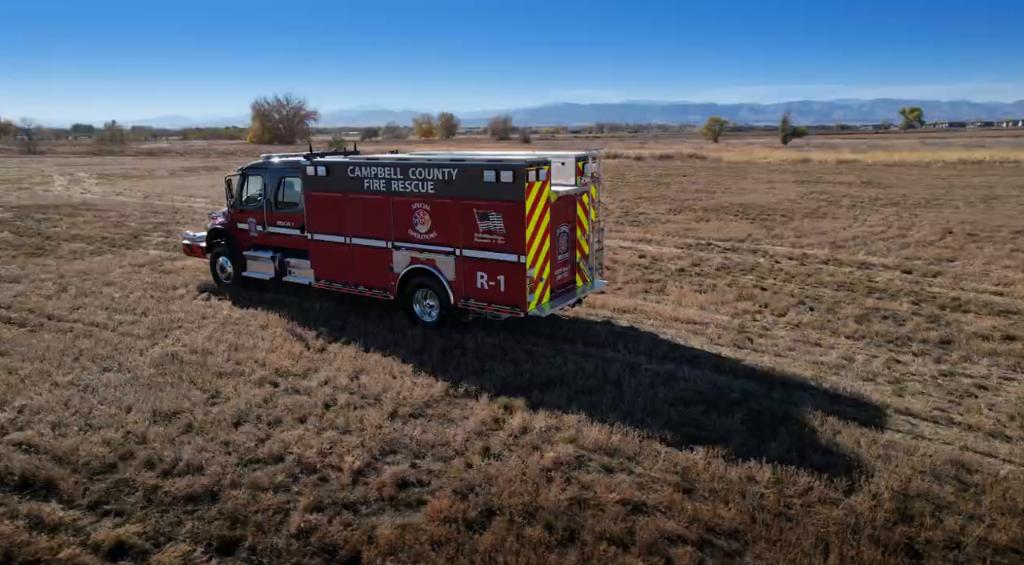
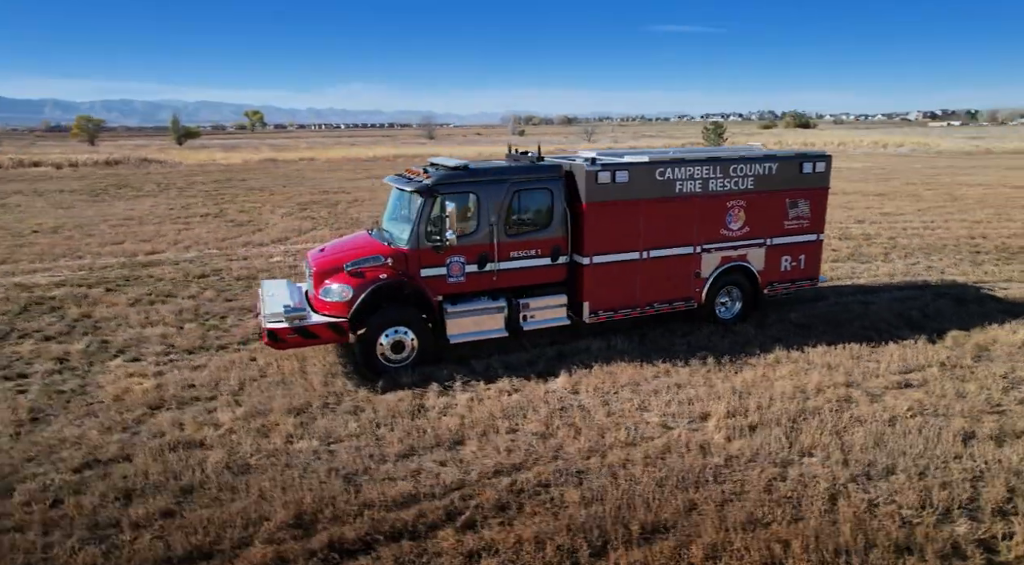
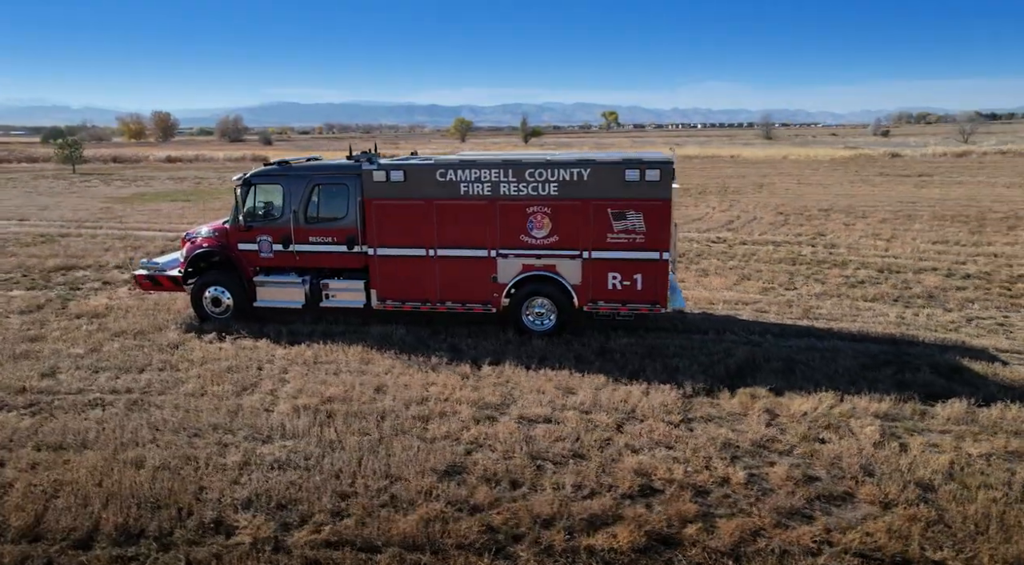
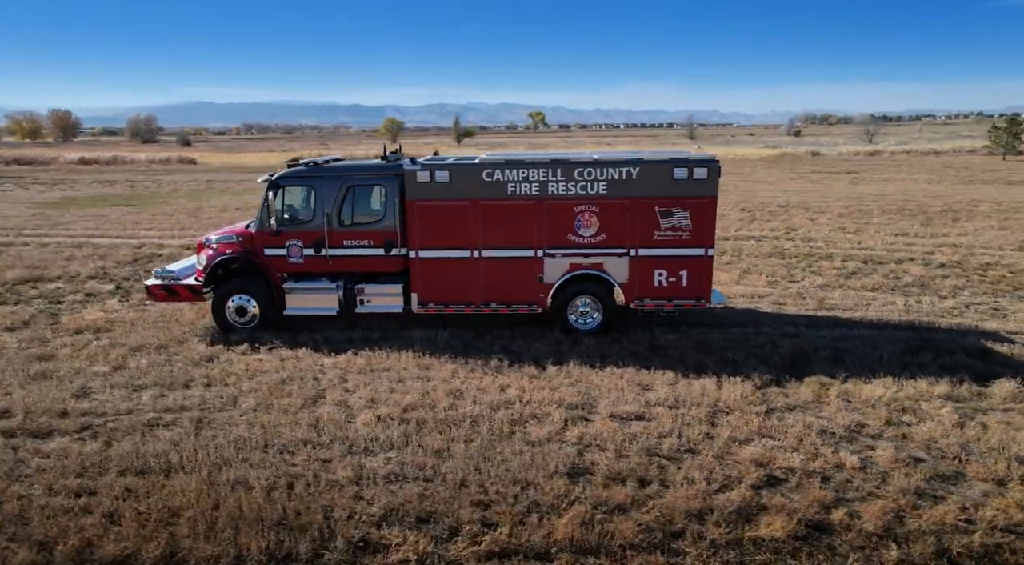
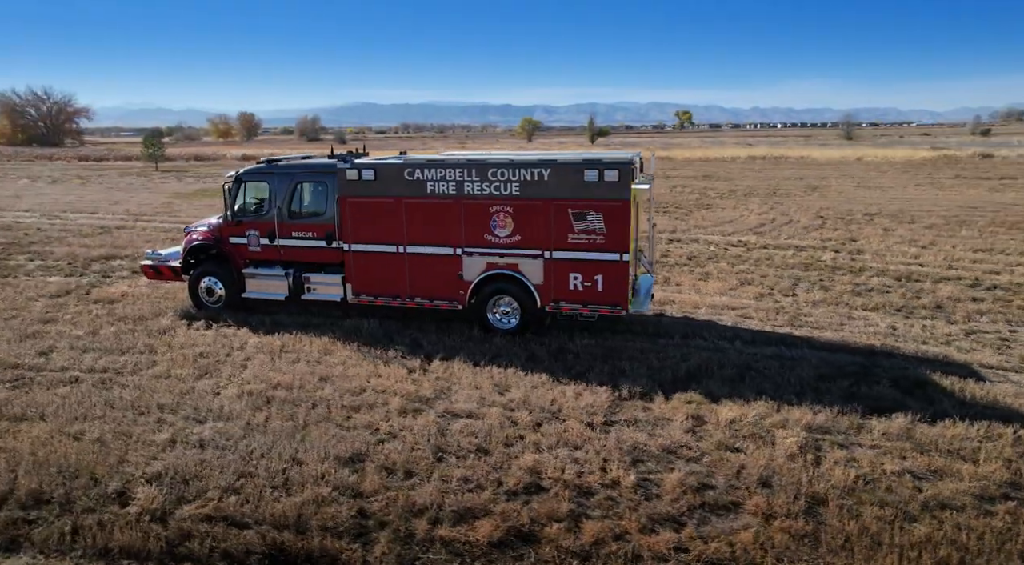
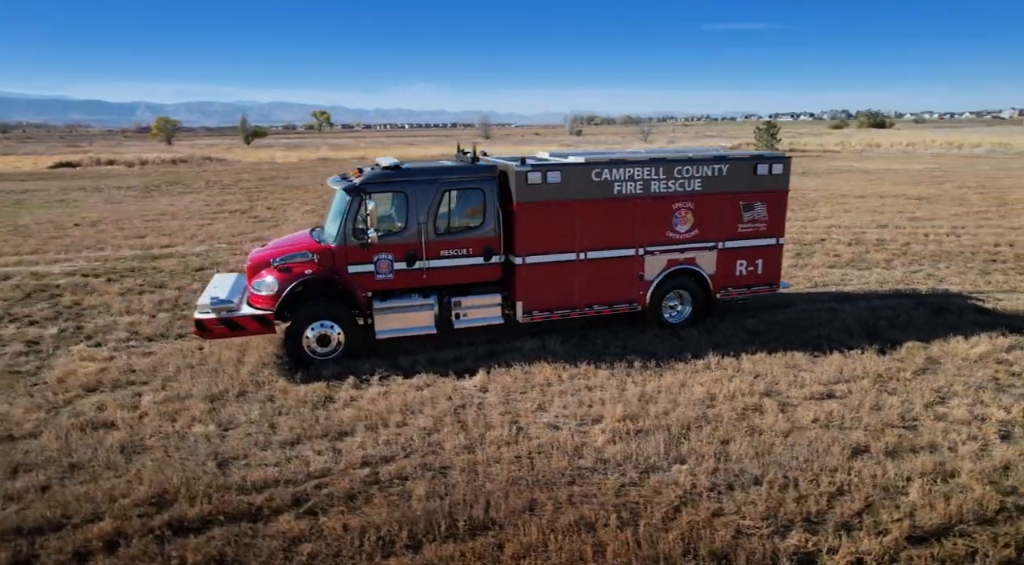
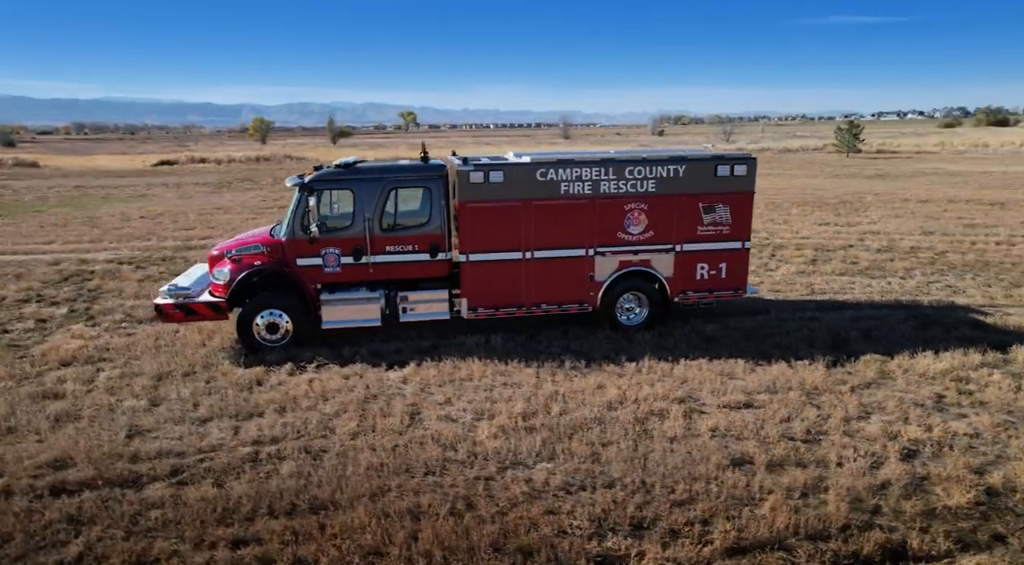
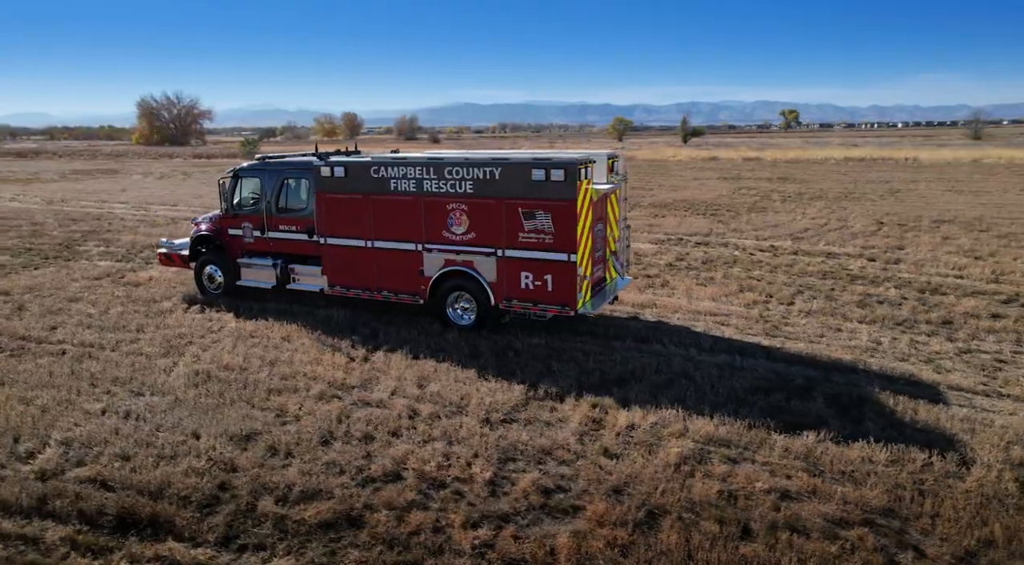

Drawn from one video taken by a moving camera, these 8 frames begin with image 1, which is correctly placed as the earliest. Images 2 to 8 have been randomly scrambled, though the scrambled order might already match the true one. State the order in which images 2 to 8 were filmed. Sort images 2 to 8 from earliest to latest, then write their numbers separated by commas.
8, 5, 3, 4, 7, 6, 2
